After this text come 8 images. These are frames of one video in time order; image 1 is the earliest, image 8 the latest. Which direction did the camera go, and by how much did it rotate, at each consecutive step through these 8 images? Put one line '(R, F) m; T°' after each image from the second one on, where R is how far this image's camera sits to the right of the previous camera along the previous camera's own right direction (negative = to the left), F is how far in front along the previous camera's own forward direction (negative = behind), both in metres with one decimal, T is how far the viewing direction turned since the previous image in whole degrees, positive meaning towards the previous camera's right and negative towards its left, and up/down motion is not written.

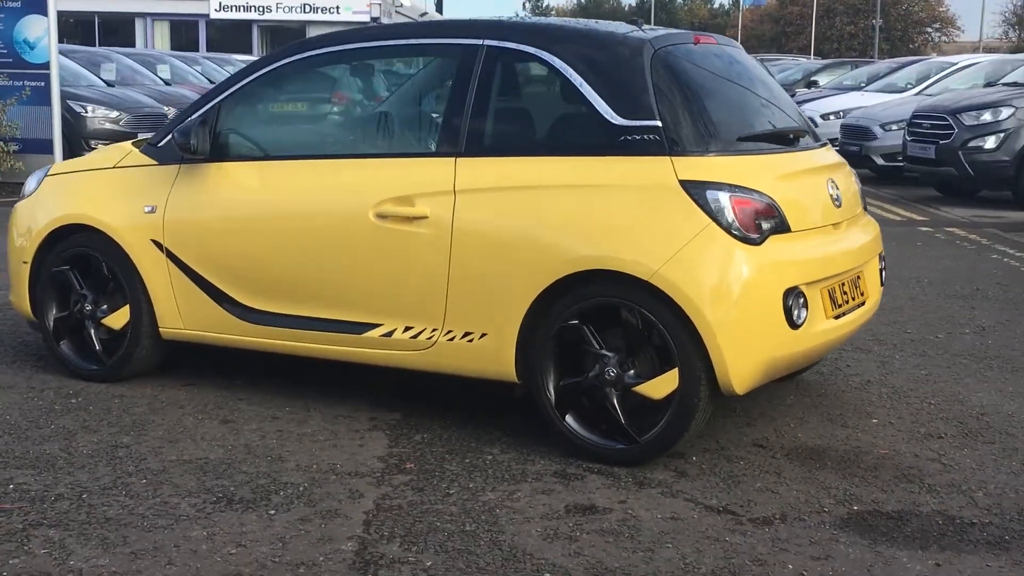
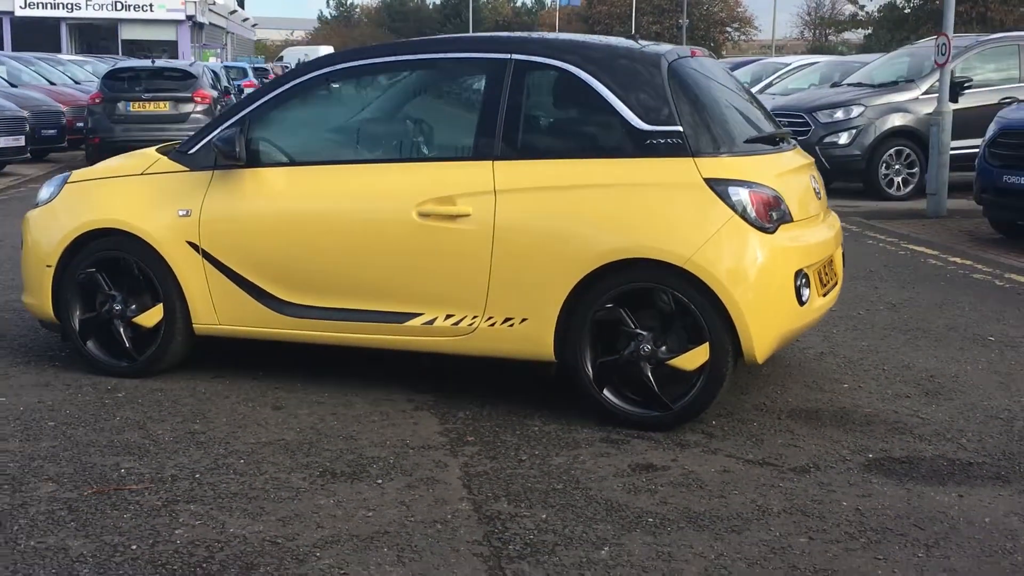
(-0.8, -0.5) m; +8°
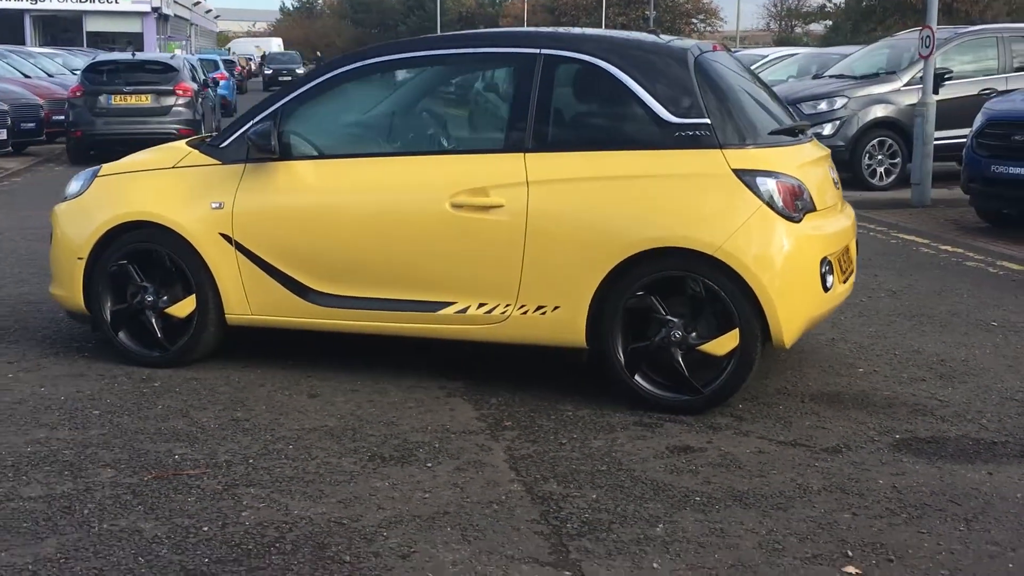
(-0.3, -0.1) m; +2°
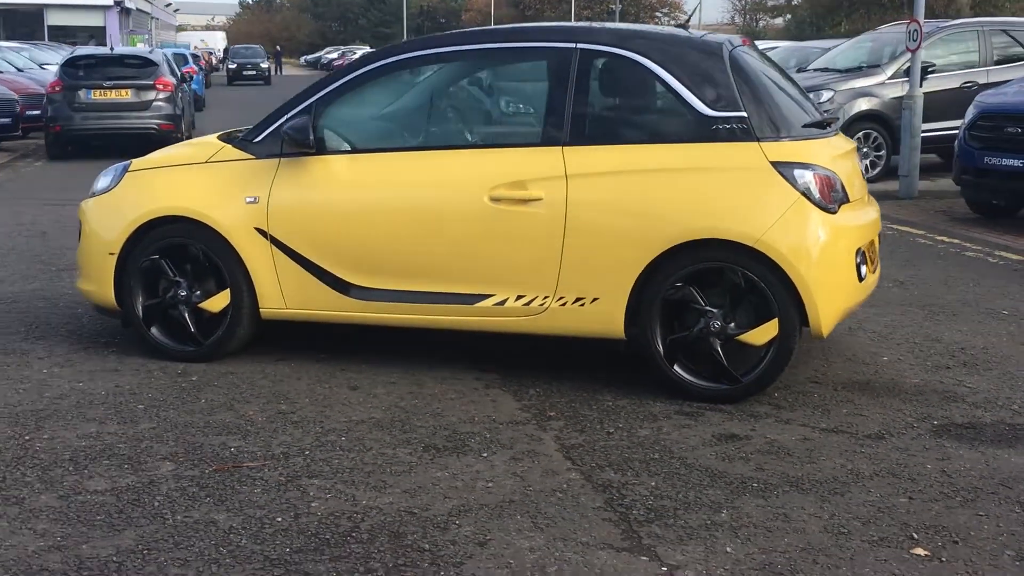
(-0.3, -0.1) m; +2°
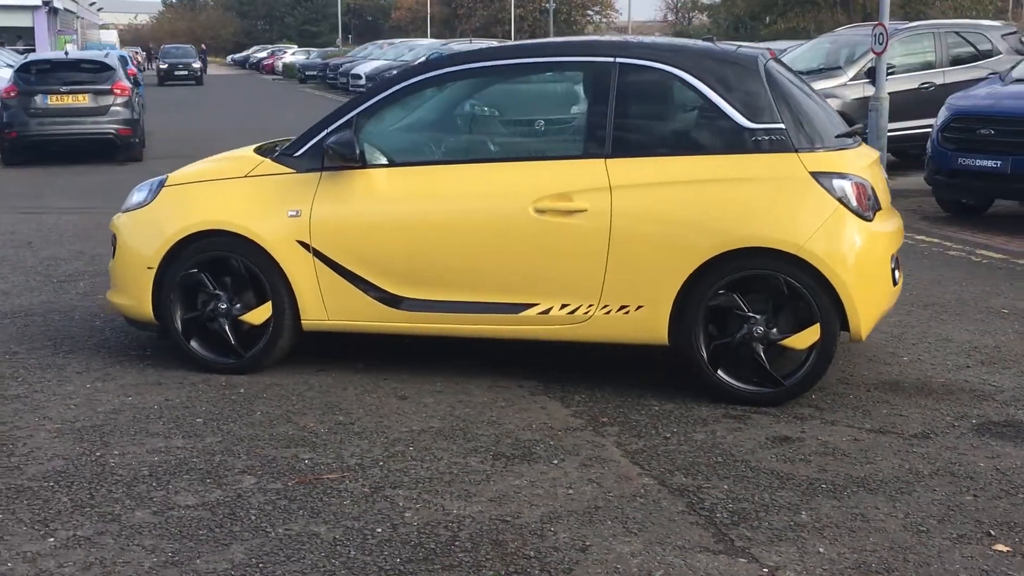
(-0.5, -0.1) m; +3°
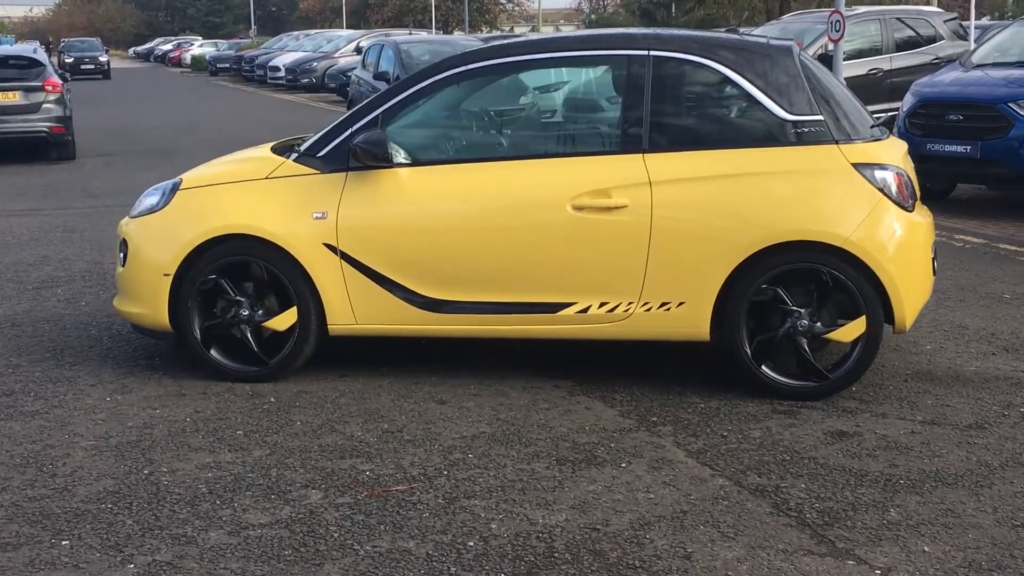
(-0.5, +0.1) m; +4°
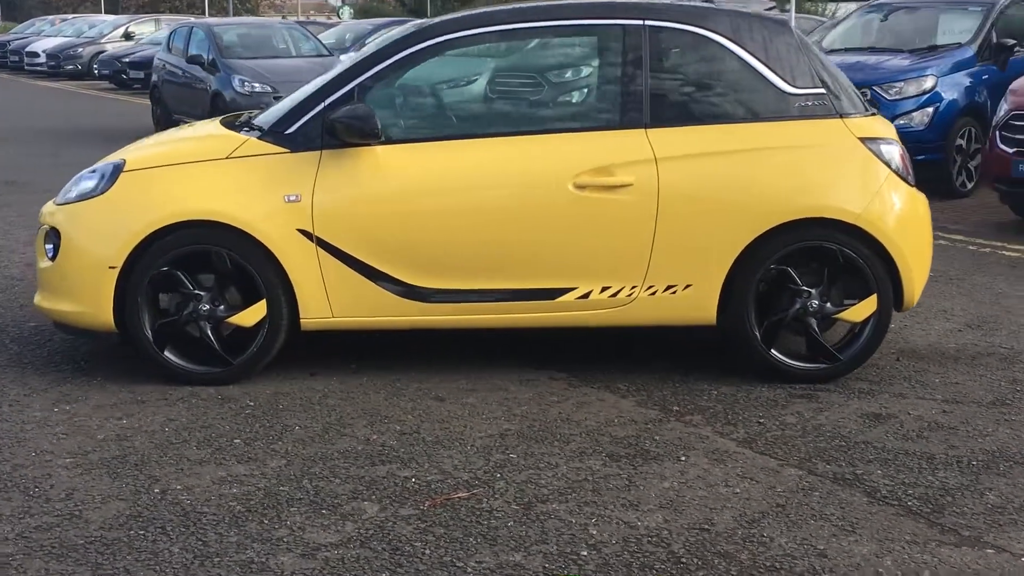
(-0.9, +0.4) m; +11°
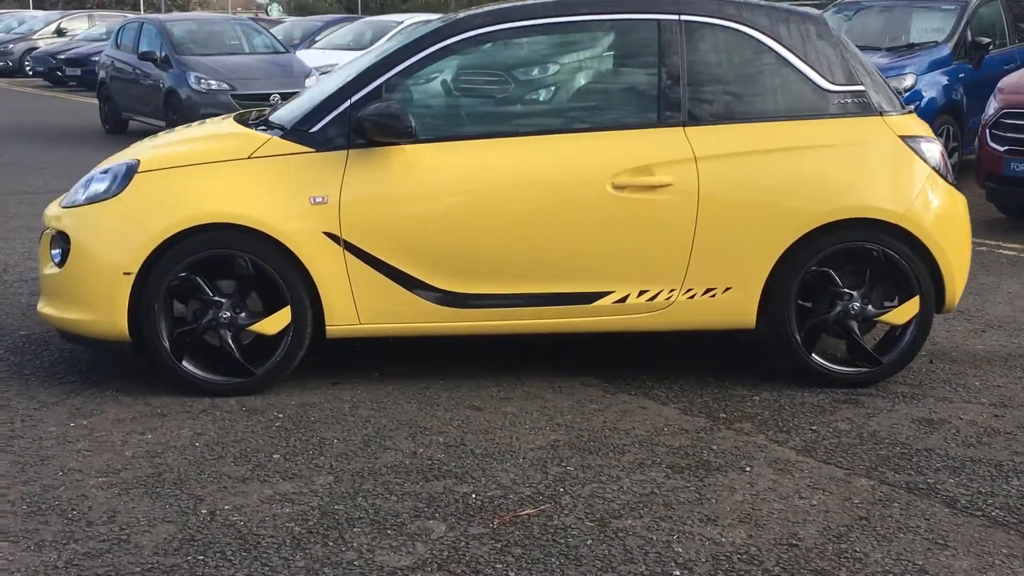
(-0.4, +0.2) m; +3°
